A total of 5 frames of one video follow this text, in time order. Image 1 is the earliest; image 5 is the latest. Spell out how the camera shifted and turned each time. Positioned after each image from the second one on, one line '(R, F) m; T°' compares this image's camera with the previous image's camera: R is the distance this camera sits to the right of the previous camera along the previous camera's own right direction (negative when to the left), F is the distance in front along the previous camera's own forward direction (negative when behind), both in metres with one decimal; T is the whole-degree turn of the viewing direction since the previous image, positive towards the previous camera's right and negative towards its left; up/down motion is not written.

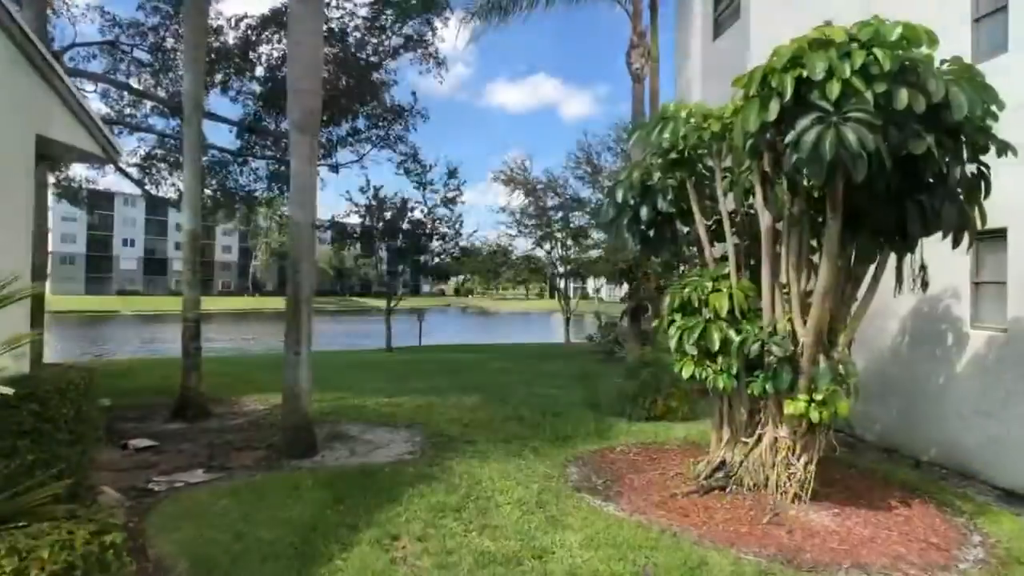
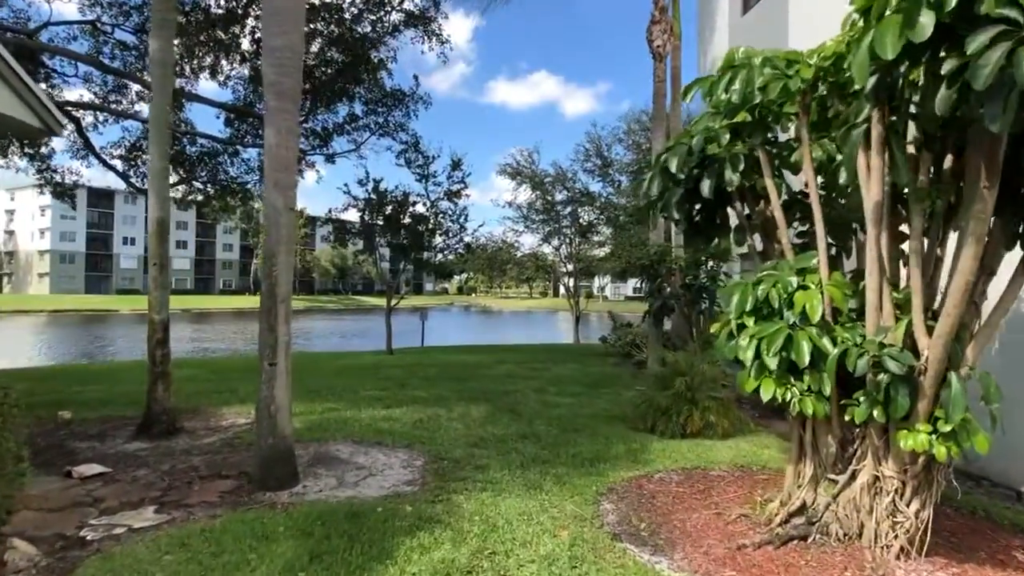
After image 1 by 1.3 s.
(-0.1, +0.9) m; 0°
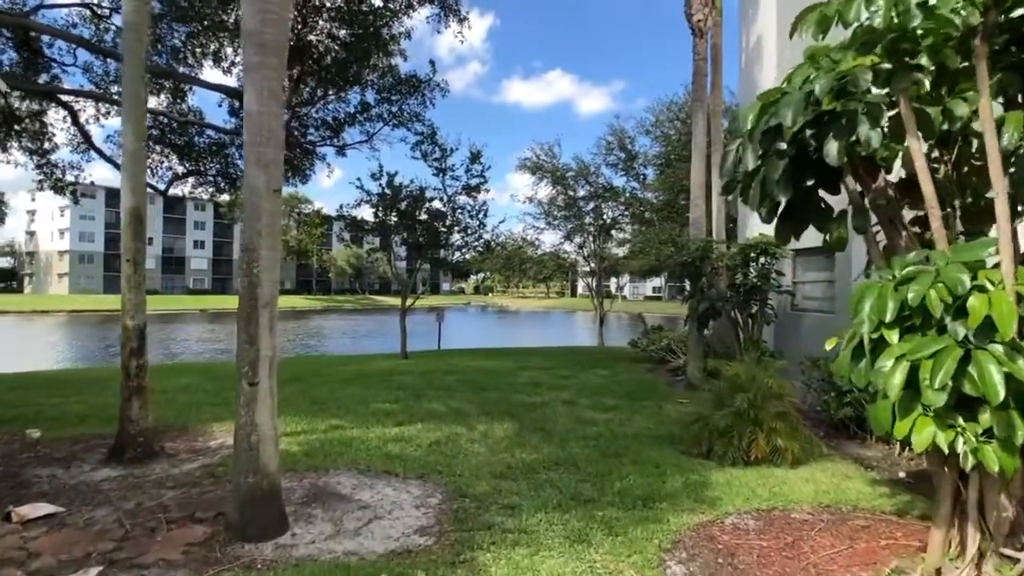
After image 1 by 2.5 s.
(-0.1, +0.9) m; -1°
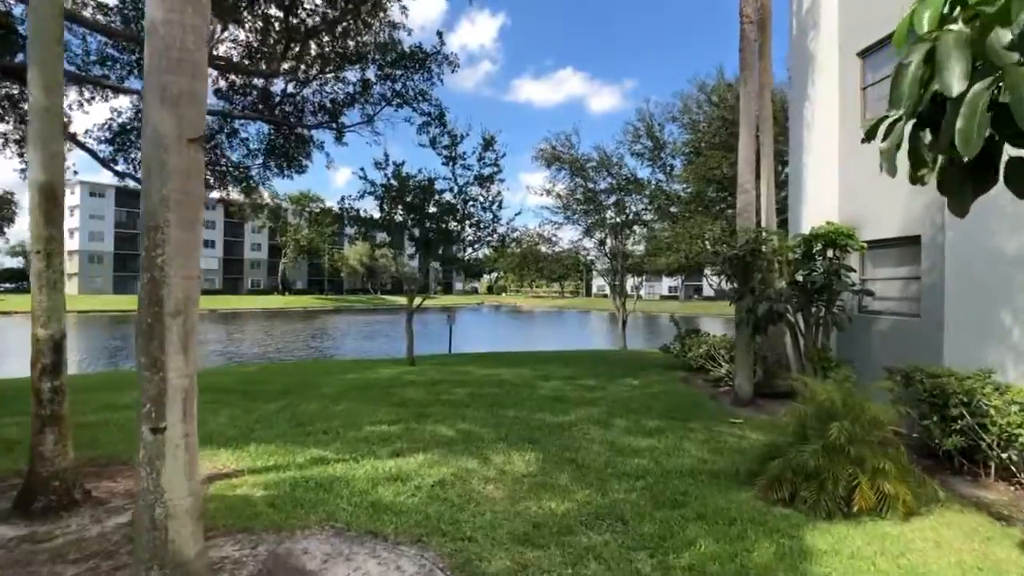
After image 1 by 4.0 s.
(-0.1, +1.3) m; -1°
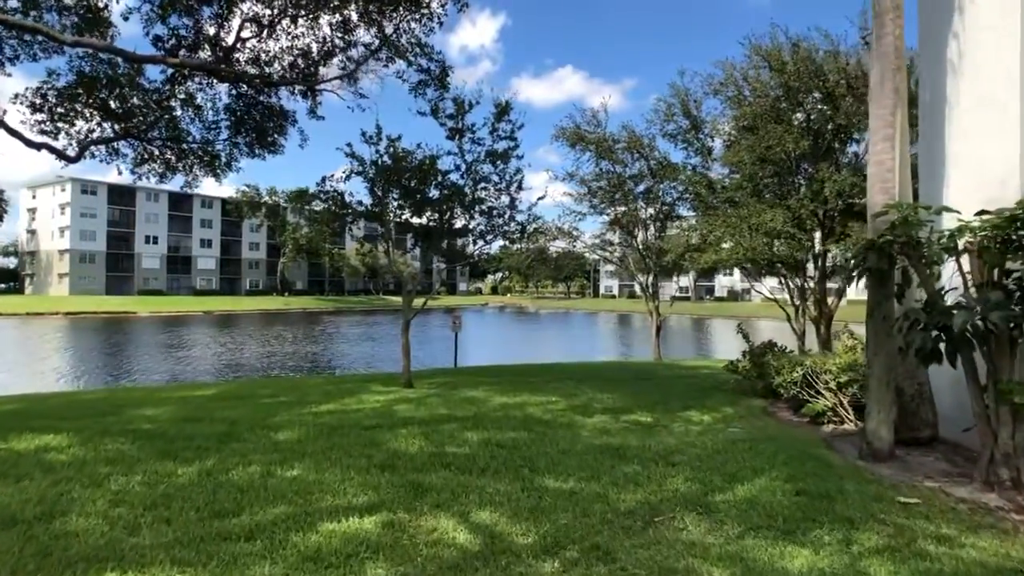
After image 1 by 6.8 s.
(-0.3, +2.5) m; 0°
